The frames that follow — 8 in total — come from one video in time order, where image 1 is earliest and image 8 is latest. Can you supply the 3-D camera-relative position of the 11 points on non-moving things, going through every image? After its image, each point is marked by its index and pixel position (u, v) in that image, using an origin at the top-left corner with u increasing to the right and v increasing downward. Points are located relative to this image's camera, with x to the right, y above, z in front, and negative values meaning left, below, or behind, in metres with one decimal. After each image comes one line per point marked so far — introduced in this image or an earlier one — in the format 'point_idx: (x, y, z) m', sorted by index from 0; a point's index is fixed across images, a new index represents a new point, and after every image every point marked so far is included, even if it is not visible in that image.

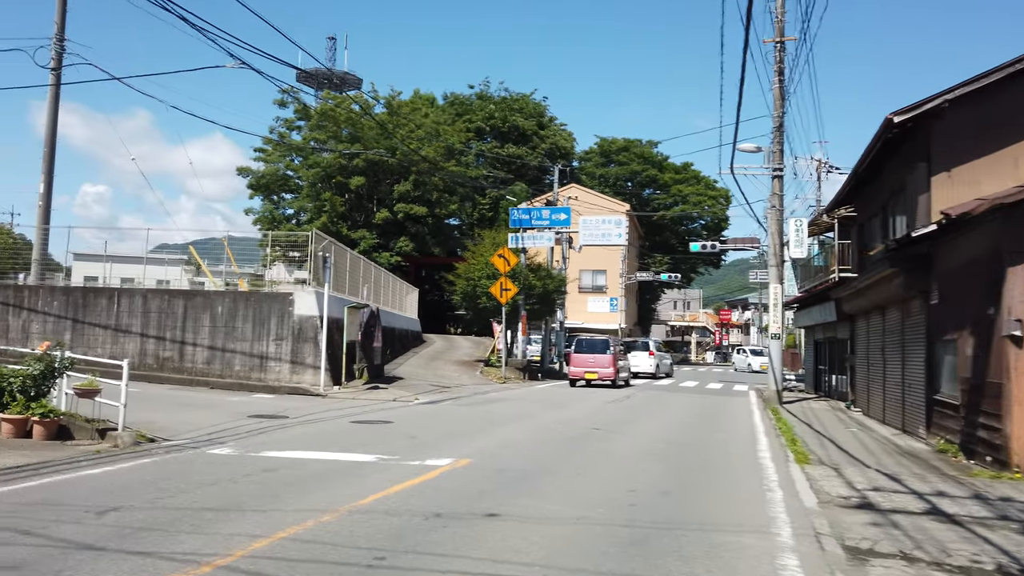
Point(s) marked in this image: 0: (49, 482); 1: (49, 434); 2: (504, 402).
0: (-4.5, -1.9, +7.5) m
1: (-6.0, -1.9, +9.8) m
2: (-0.1, -2.7, +18.5) m
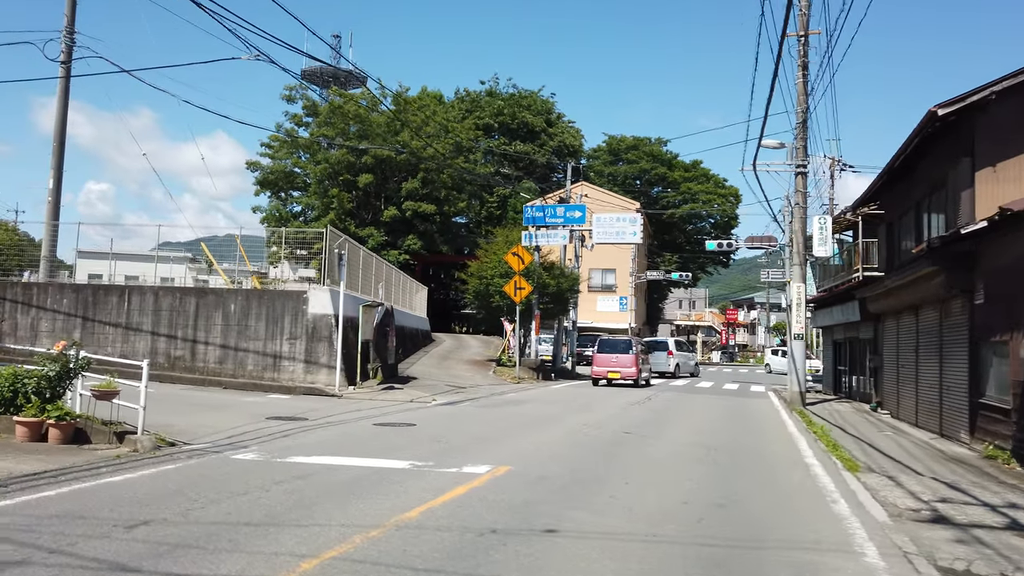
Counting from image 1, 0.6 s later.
0: (-4.1, -1.9, +7.0) m
1: (-5.5, -1.8, +9.4) m
2: (+0.3, -2.7, +18.1) m
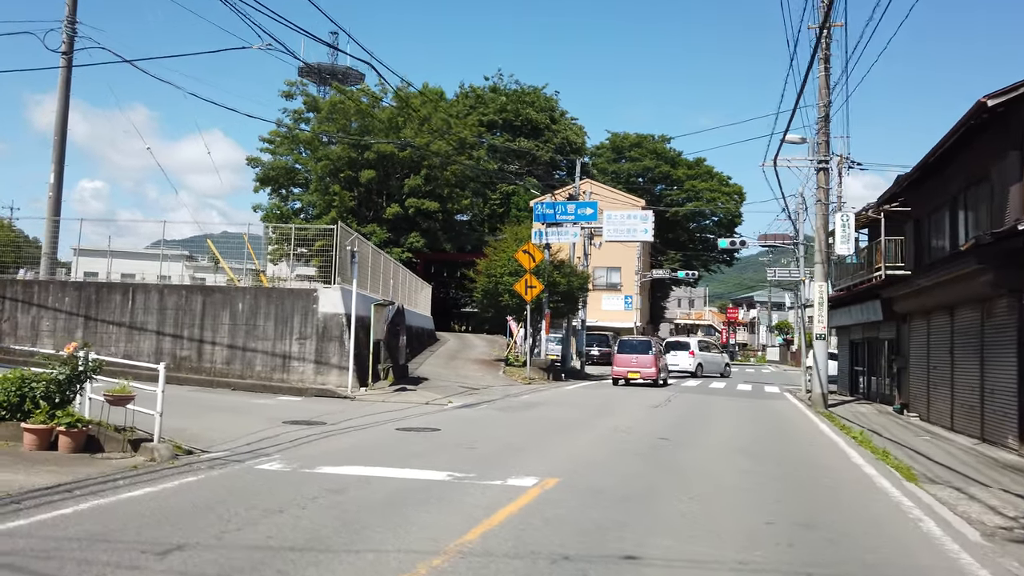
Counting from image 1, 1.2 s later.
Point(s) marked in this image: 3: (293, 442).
0: (-3.6, -1.9, +6.5) m
1: (-5.0, -1.8, +8.8) m
2: (+0.8, -2.7, +17.5) m
3: (-3.0, -2.1, +10.4) m
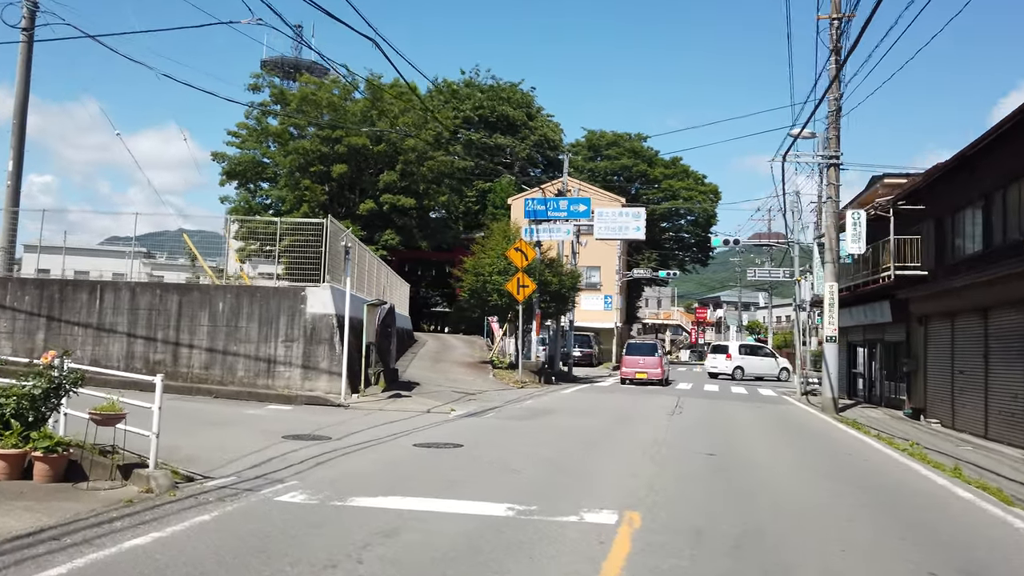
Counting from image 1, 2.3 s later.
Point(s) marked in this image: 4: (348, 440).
0: (-2.9, -1.8, +5.1) m
1: (-4.4, -1.8, +7.4) m
2: (+0.9, -2.7, +16.4) m
3: (-2.5, -2.1, +9.1) m
4: (-2.4, -2.2, +11.2) m
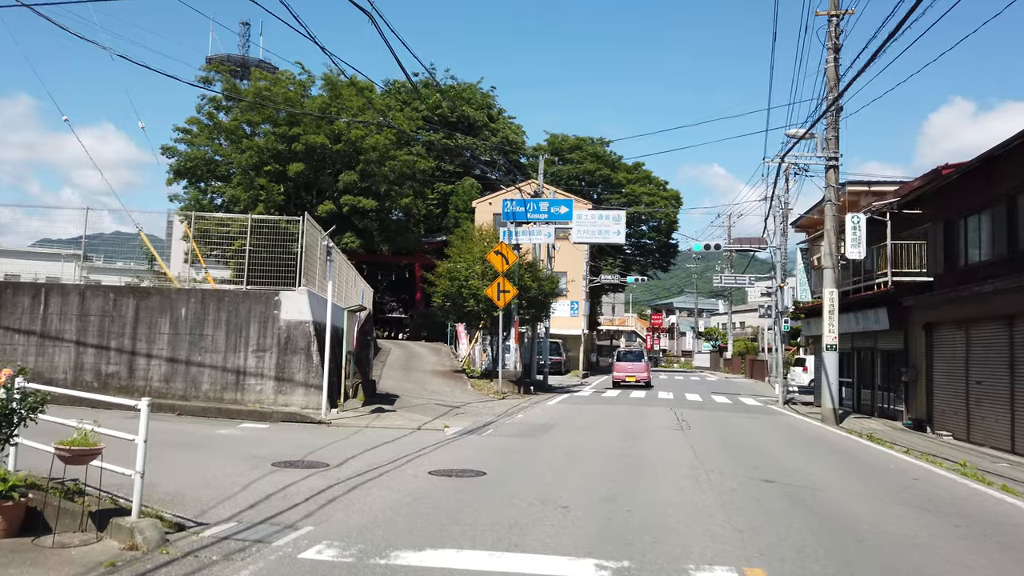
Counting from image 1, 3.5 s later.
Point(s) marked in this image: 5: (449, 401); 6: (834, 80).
0: (-2.1, -1.8, +3.6) m
1: (-3.8, -1.8, +5.8) m
2: (+0.9, -2.8, +15.1) m
3: (-2.0, -2.1, +7.7) m
4: (-2.1, -2.3, +9.7) m
5: (-1.6, -2.9, +19.6) m
6: (+8.4, +5.4, +20.0) m
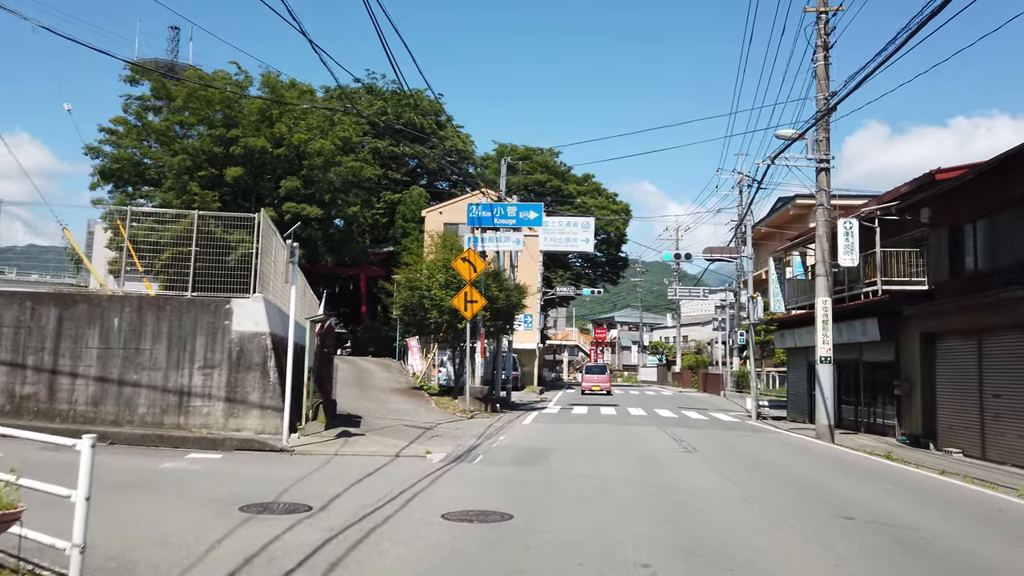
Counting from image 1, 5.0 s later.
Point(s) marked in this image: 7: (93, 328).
0: (-1.3, -1.7, +1.8) m
1: (-3.2, -1.7, +3.8) m
2: (+0.7, -2.9, +13.4) m
3: (-1.5, -2.1, +5.8) m
4: (-1.8, -2.3, +7.8) m
5: (-2.2, -3.1, +17.7) m
6: (+7.8, +5.2, +19.1) m
7: (-7.6, -0.7, +13.8) m
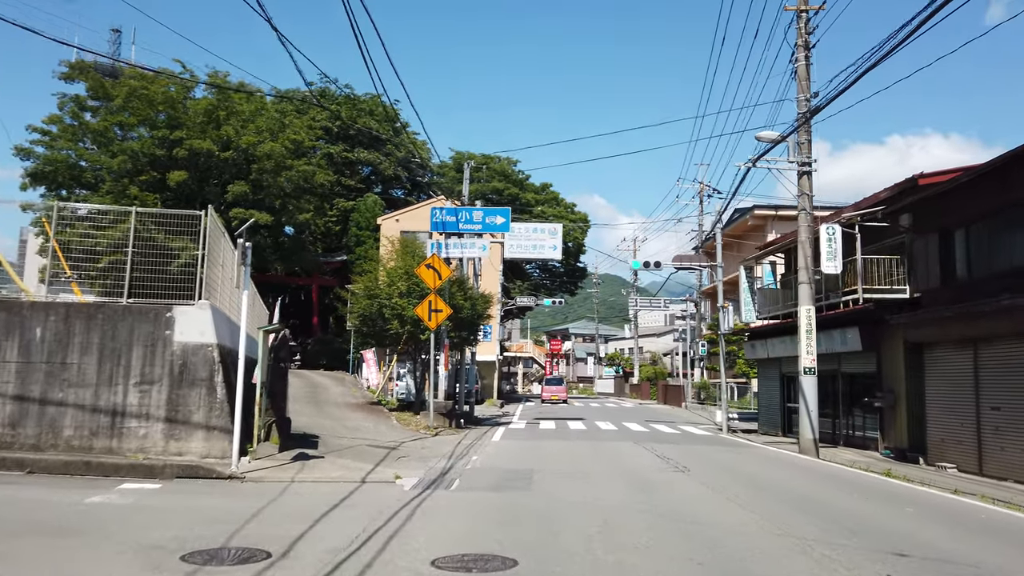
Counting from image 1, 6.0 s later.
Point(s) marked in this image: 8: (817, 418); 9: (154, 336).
0: (-0.9, -1.6, +0.5) m
1: (-2.9, -1.7, +2.4) m
2: (+0.4, -3.0, +12.2) m
3: (-1.4, -2.1, +4.5) m
4: (-1.7, -2.3, +6.5) m
5: (-2.8, -3.3, +16.3) m
6: (+7.1, +5.0, +18.5) m
7: (-7.9, -0.8, +12.1) m
8: (+7.0, -2.9, +17.5) m
9: (-5.8, -0.8, +12.4) m
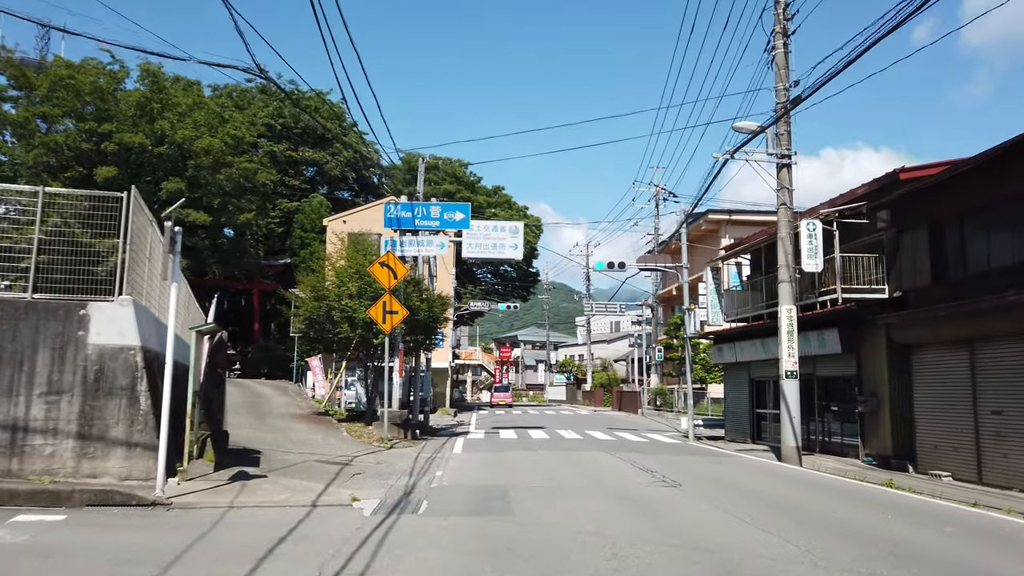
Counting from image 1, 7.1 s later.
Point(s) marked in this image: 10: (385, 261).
0: (-0.4, -1.4, -1.0) m
1: (-2.6, -1.5, +0.7) m
2: (0.0, -2.9, +10.8) m
3: (-1.2, -1.9, +2.9) m
4: (-1.7, -2.1, +4.9) m
5: (-3.4, -3.2, +14.6) m
6: (+6.3, +5.0, +17.6) m
7: (-8.3, -0.7, +10.1) m
8: (+6.2, -2.9, +16.5) m
9: (-6.2, -0.7, +10.6) m
10: (-3.2, +0.6, +19.2) m
